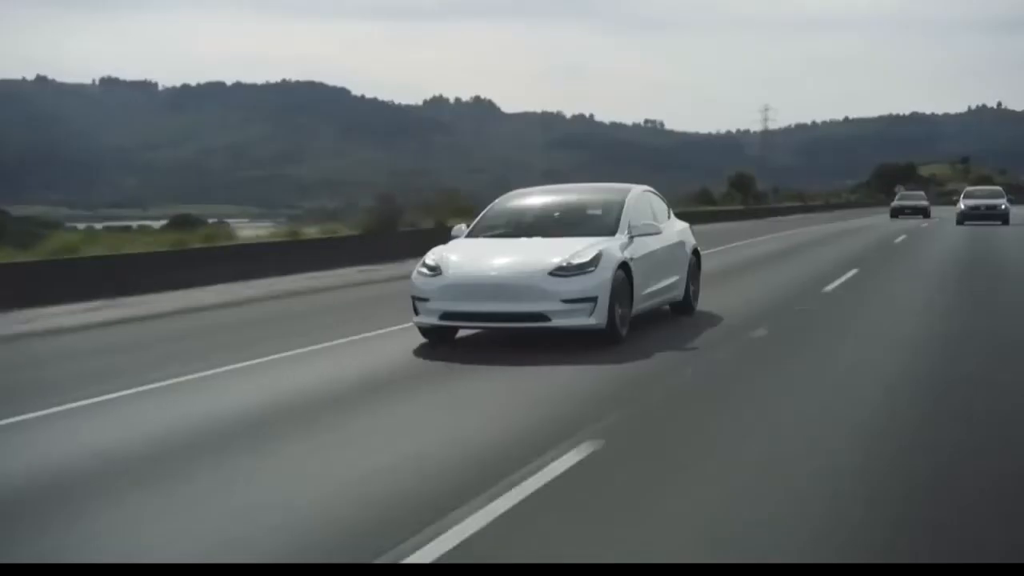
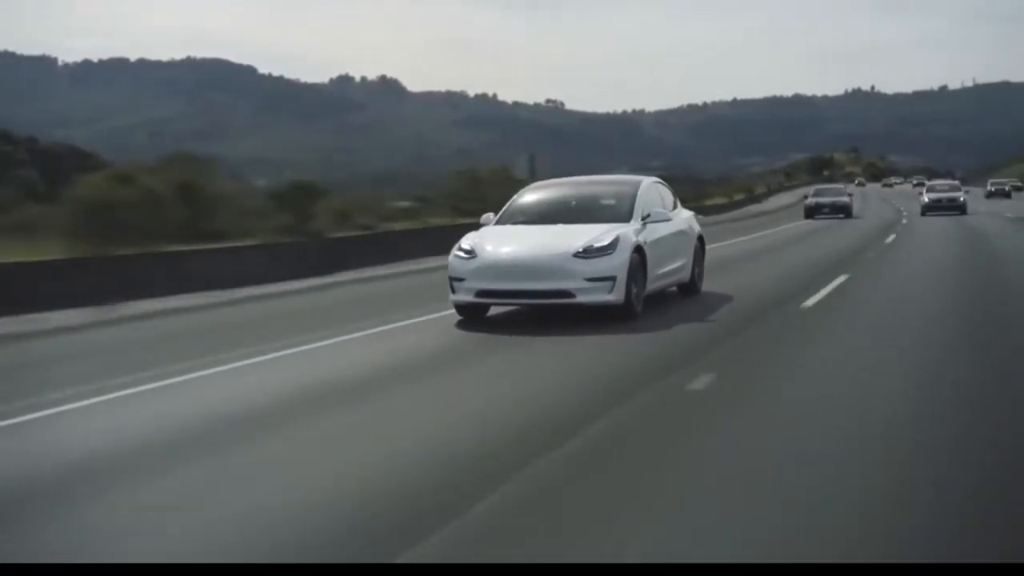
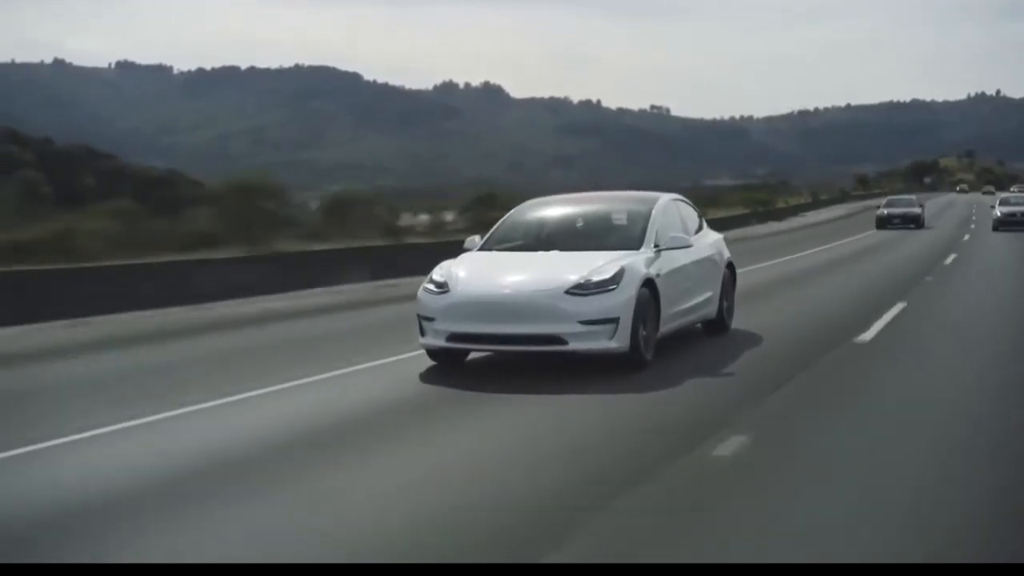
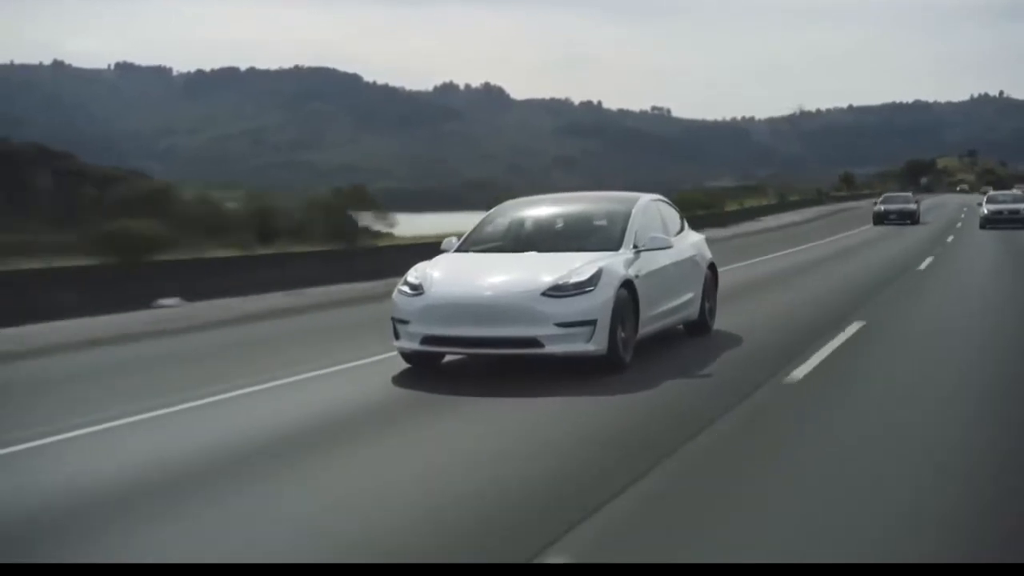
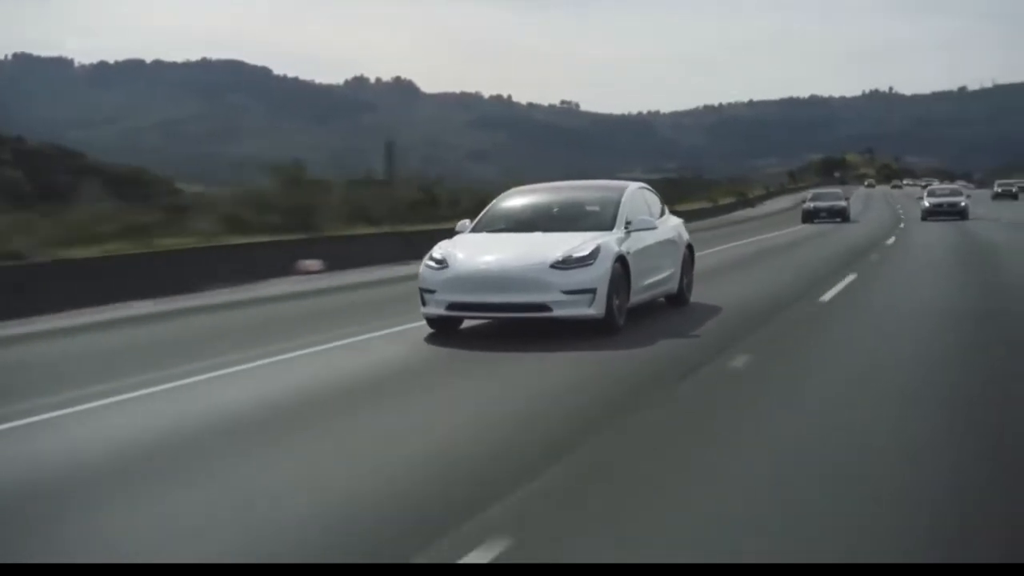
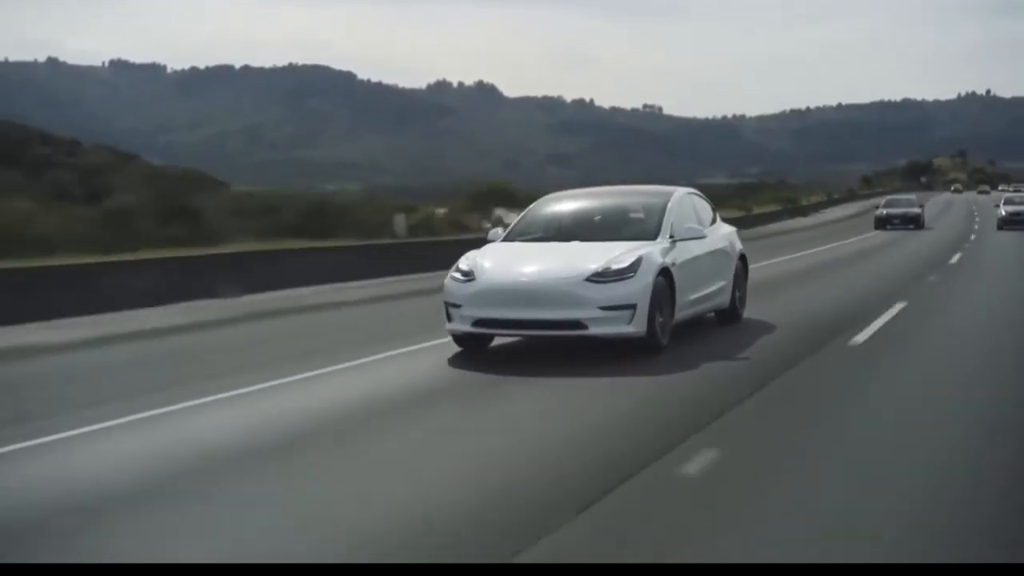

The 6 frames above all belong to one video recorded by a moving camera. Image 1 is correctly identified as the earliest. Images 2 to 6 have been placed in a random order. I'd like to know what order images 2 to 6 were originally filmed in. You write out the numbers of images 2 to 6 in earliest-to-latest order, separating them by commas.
4, 3, 6, 5, 2
